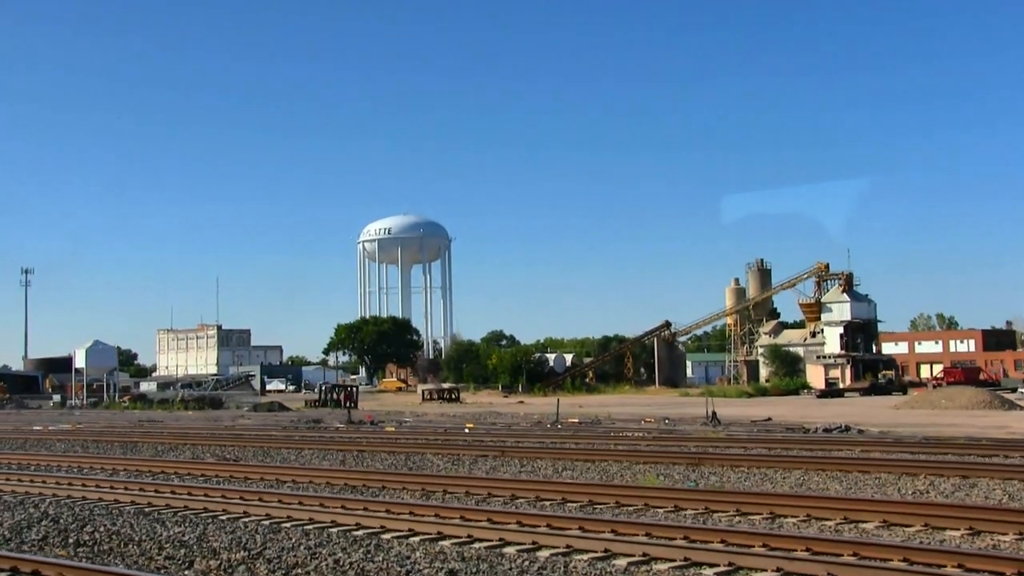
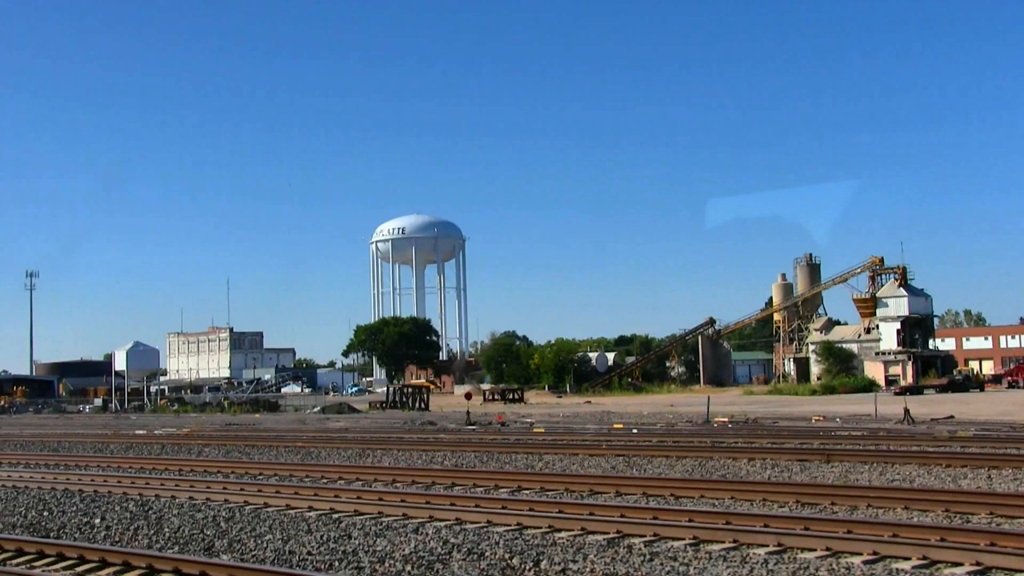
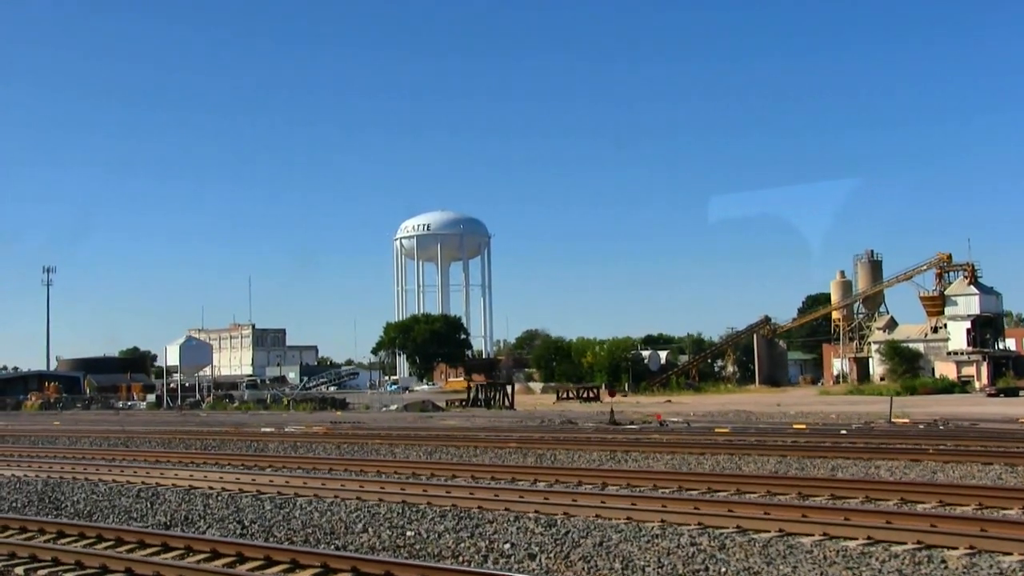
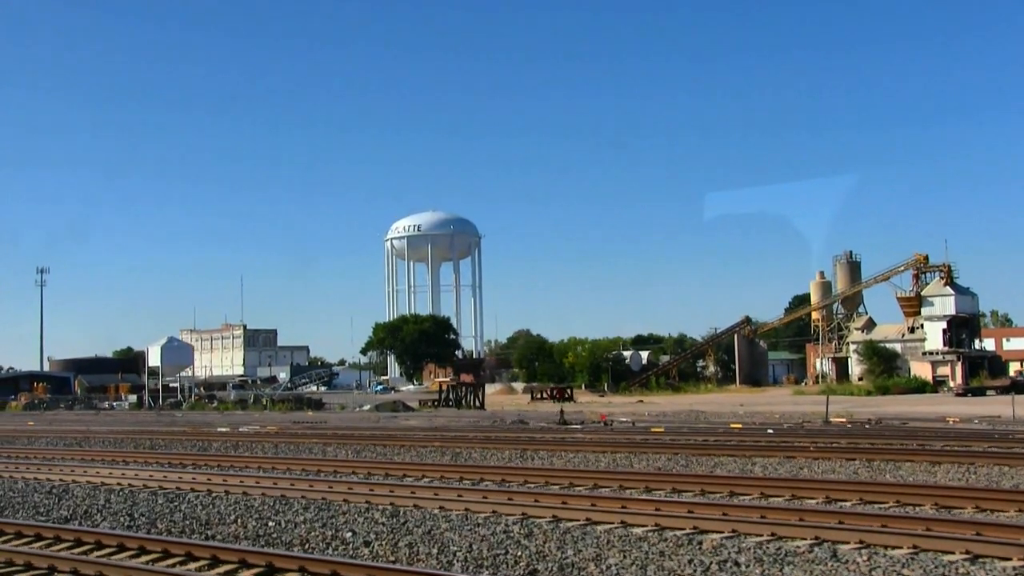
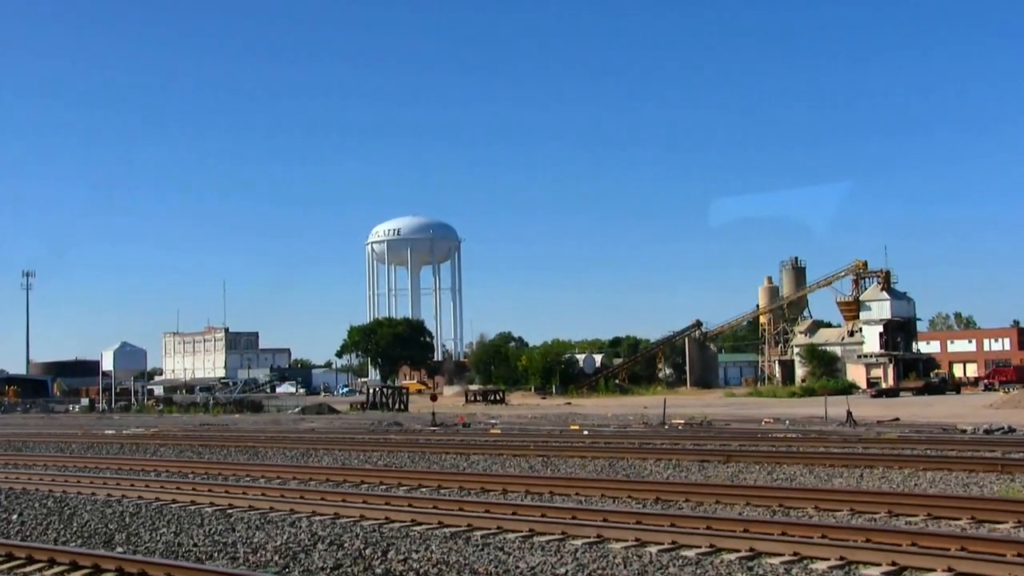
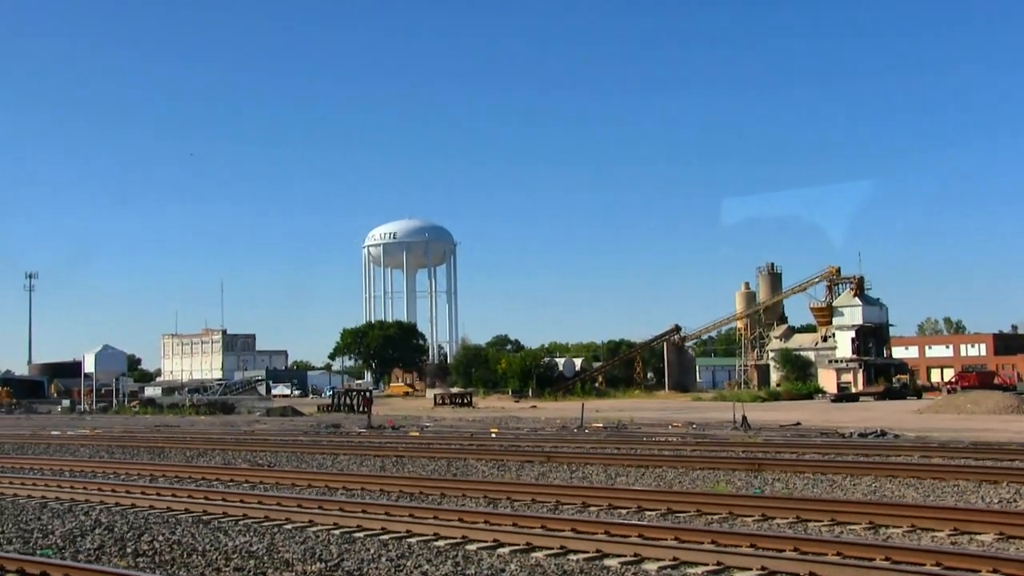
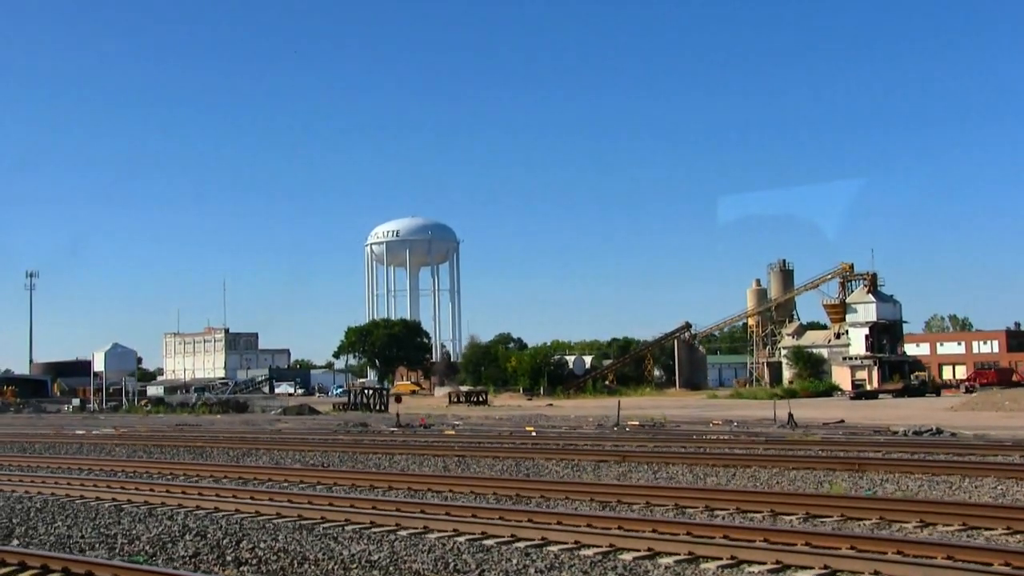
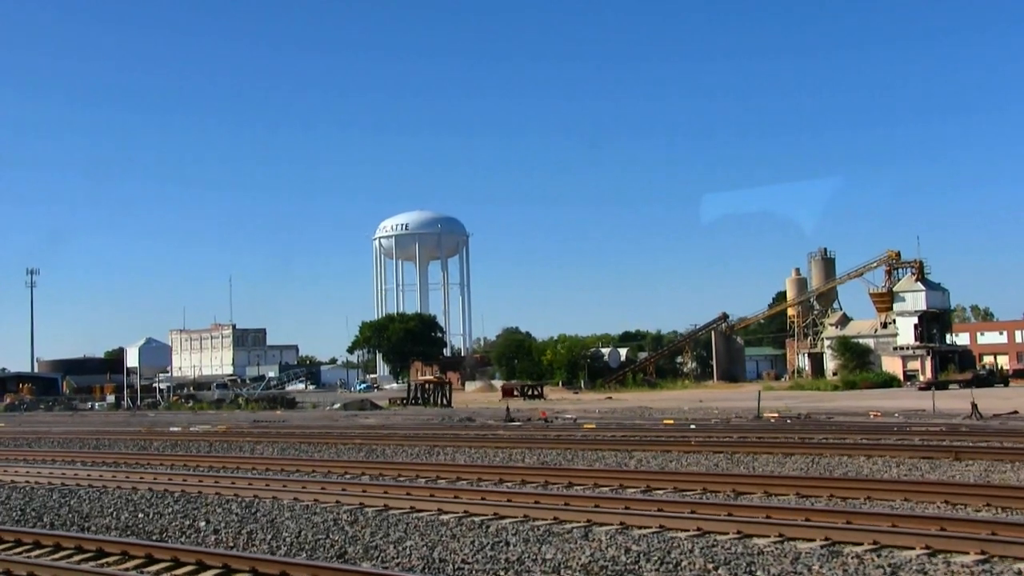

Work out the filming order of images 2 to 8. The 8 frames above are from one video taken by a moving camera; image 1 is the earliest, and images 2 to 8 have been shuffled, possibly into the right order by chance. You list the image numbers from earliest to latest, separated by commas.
6, 7, 5, 2, 8, 4, 3
